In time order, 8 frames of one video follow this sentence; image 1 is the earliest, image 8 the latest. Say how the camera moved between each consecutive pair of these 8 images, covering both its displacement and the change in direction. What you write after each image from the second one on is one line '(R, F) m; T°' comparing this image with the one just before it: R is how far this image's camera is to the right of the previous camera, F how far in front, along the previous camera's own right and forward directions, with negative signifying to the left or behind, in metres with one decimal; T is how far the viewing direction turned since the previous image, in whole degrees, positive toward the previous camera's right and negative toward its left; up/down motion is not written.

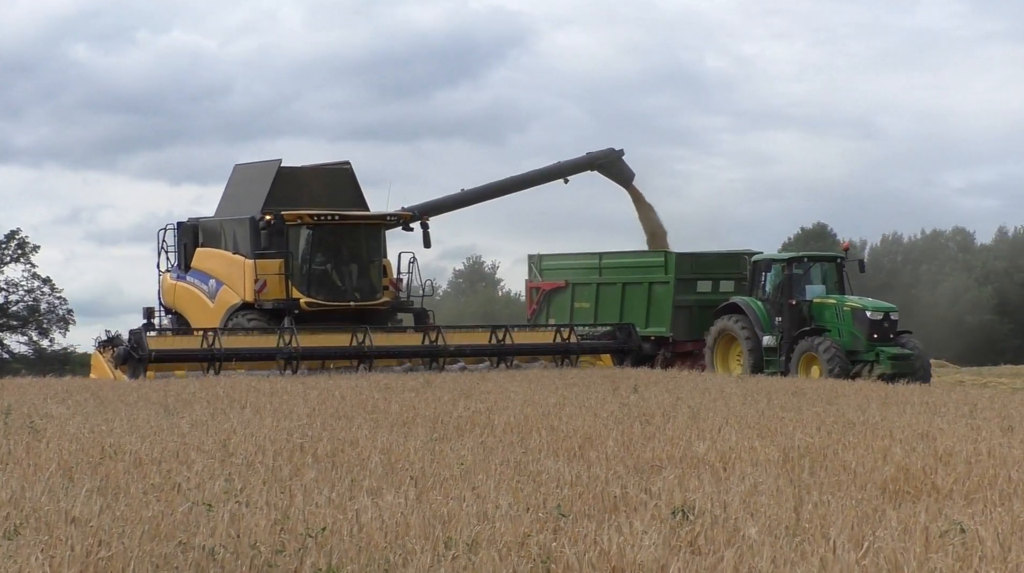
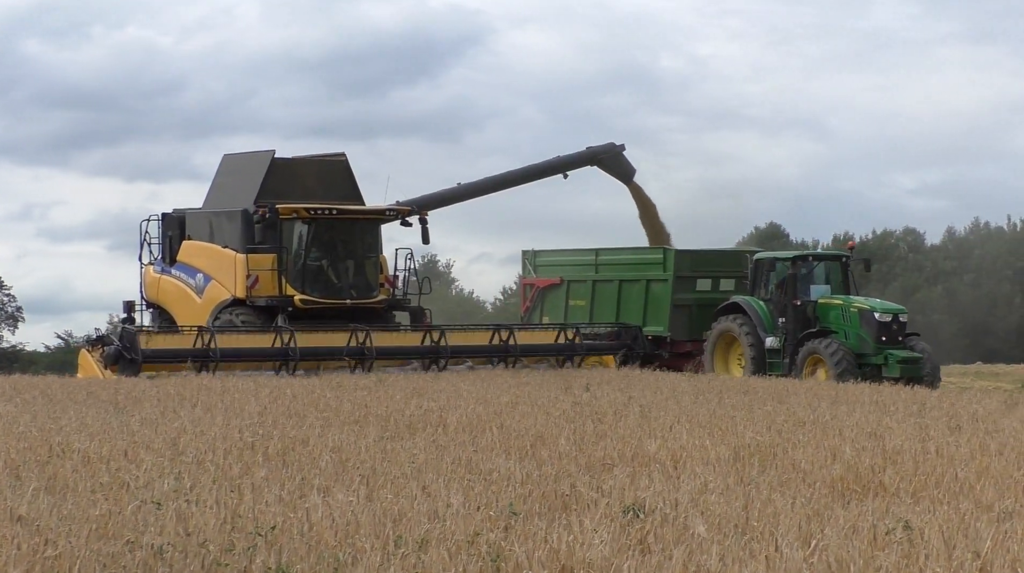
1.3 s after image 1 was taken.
(-0.5, +0.4) m; +2°
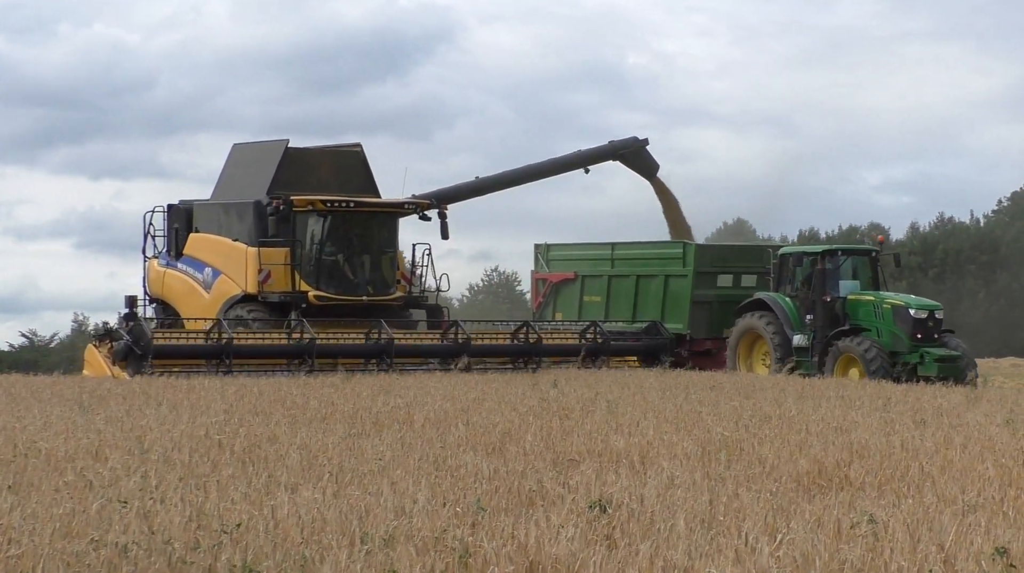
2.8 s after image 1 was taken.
(-0.5, +0.5) m; +1°
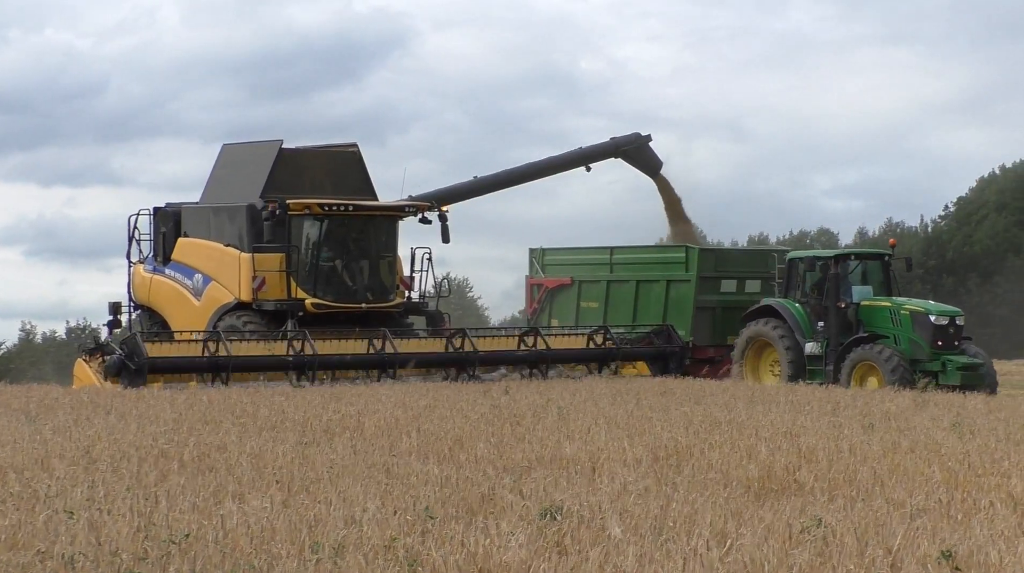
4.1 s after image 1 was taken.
(-0.5, +0.5) m; +2°
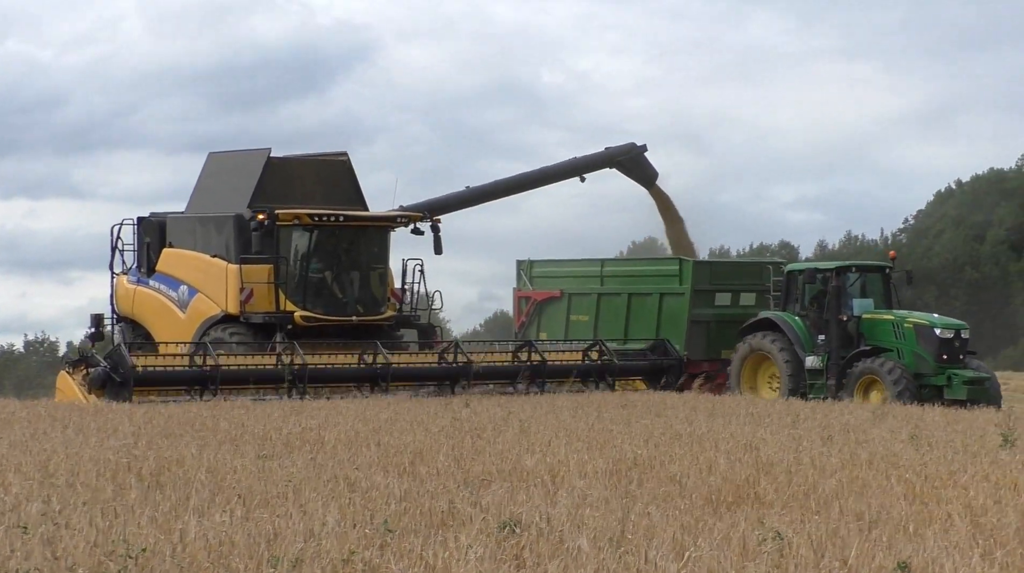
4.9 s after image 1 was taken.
(-0.3, +0.3) m; +2°
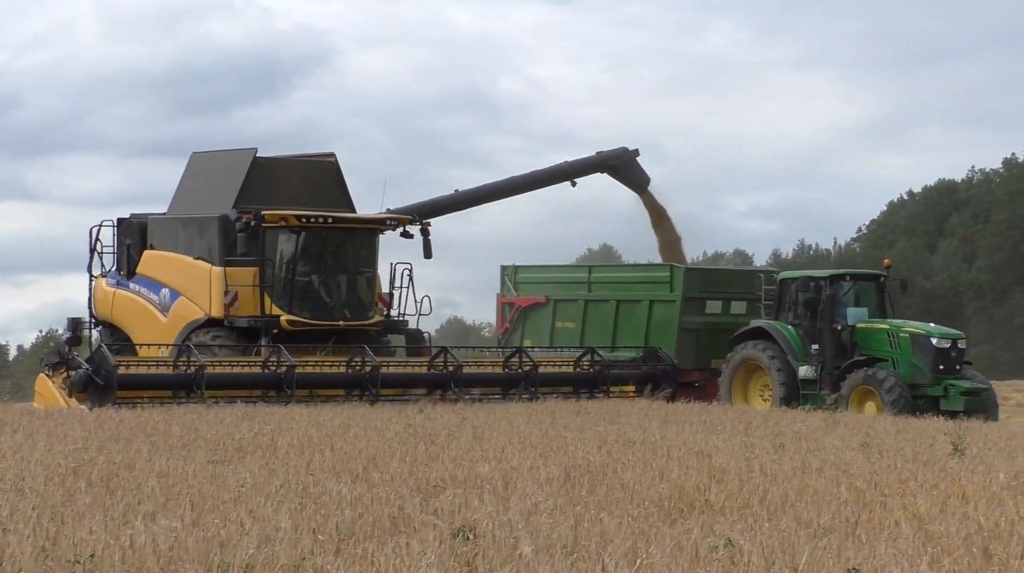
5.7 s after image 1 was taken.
(-0.3, +0.3) m; +2°
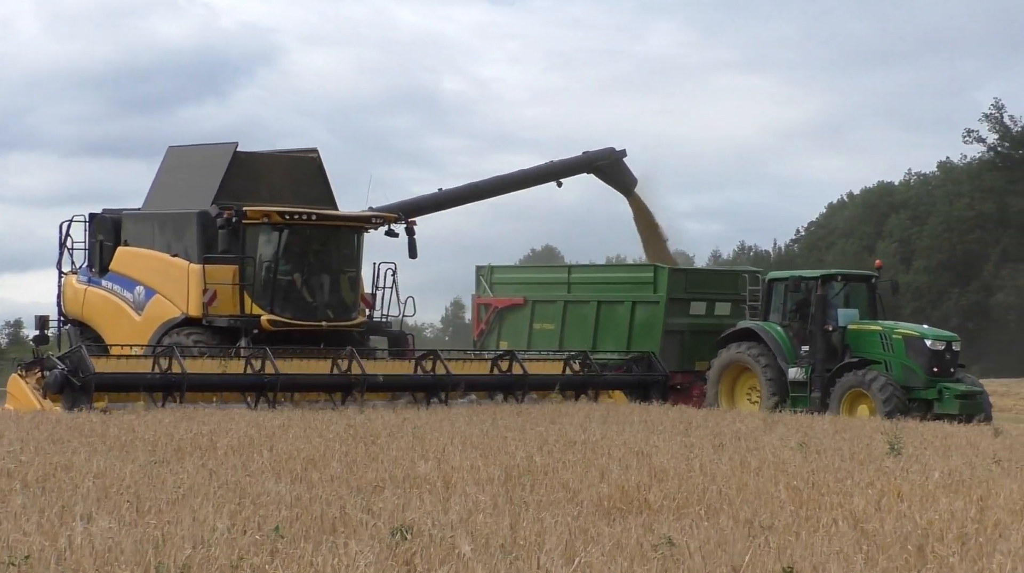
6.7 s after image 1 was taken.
(-0.4, +0.3) m; +3°
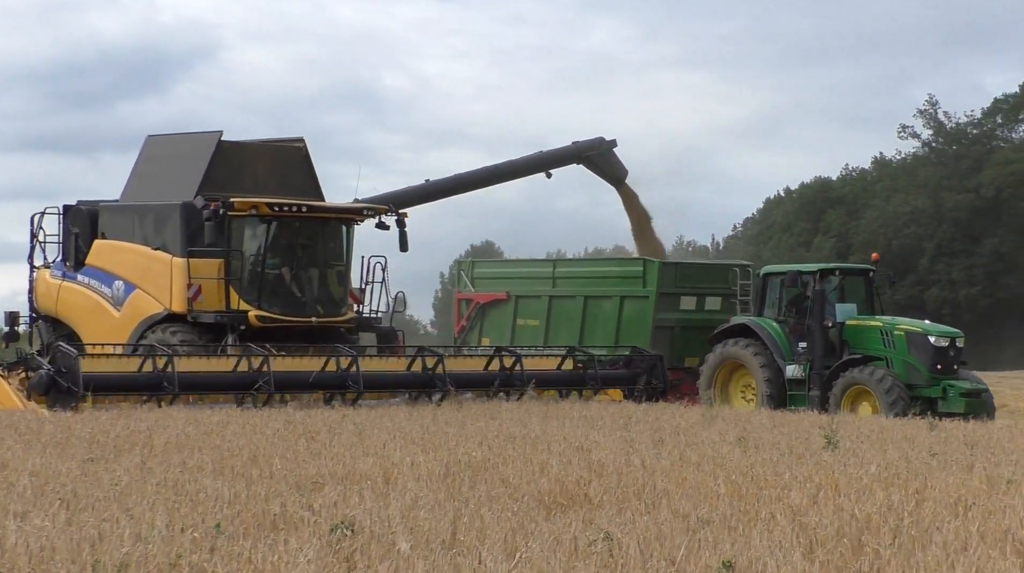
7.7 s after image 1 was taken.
(-0.5, +0.4) m; +3°
